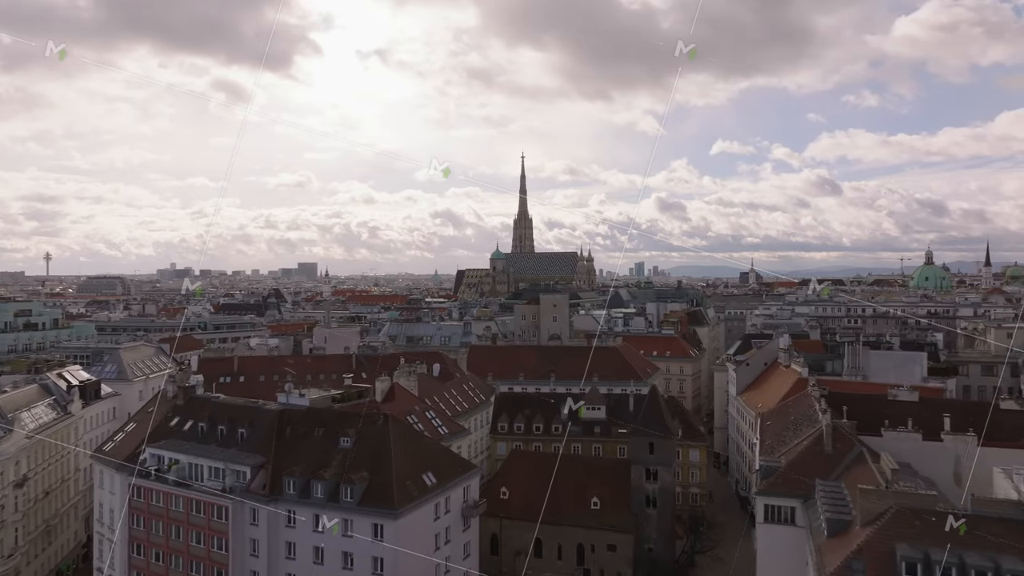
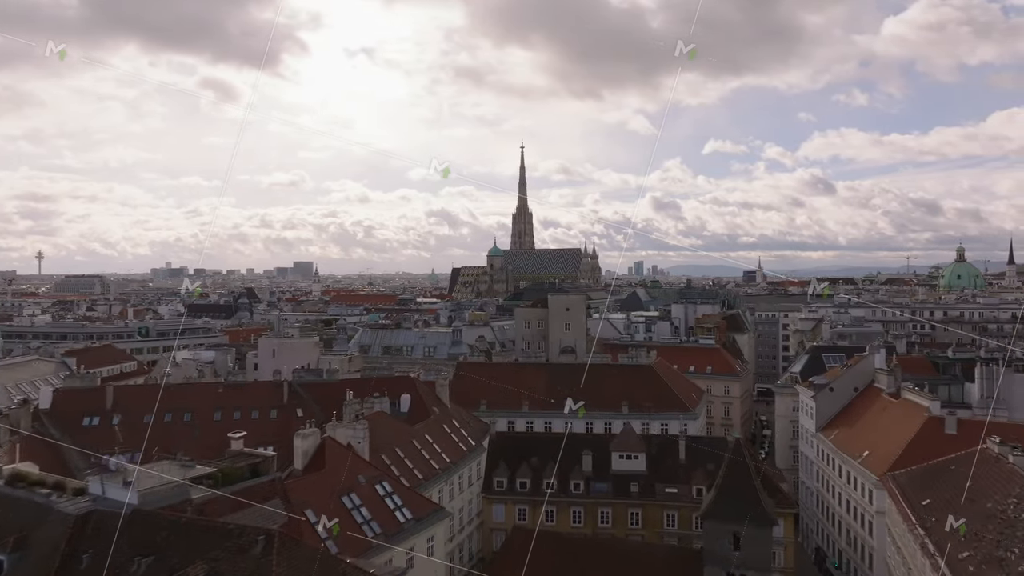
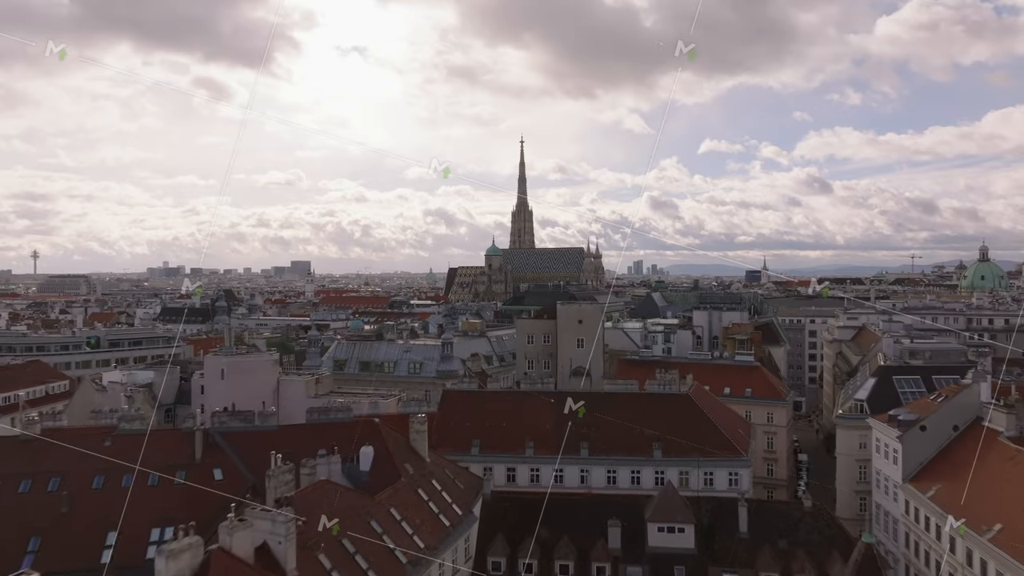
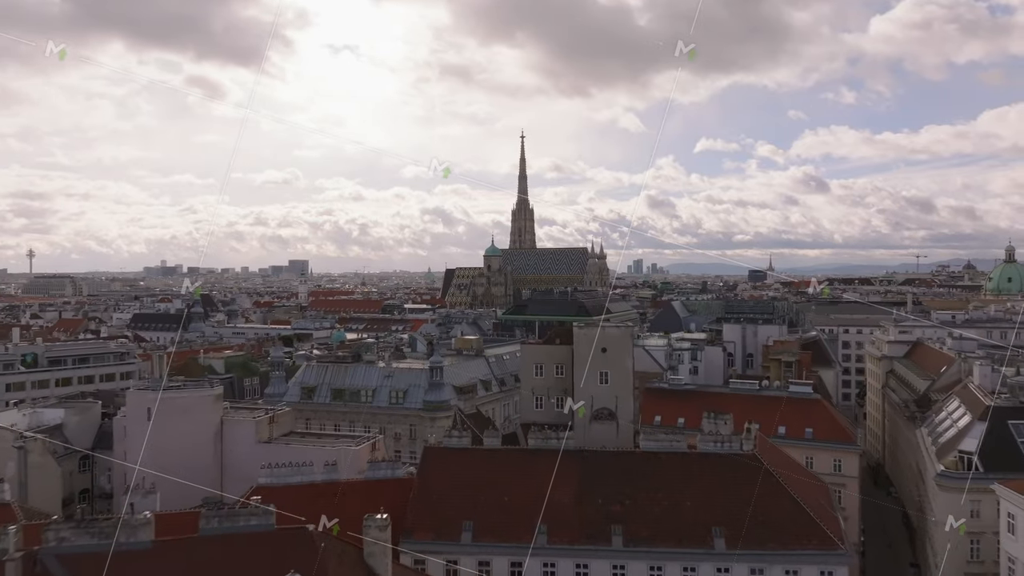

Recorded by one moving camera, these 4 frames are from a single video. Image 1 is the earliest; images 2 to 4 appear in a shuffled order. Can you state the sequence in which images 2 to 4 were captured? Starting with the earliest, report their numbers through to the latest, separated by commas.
2, 3, 4
